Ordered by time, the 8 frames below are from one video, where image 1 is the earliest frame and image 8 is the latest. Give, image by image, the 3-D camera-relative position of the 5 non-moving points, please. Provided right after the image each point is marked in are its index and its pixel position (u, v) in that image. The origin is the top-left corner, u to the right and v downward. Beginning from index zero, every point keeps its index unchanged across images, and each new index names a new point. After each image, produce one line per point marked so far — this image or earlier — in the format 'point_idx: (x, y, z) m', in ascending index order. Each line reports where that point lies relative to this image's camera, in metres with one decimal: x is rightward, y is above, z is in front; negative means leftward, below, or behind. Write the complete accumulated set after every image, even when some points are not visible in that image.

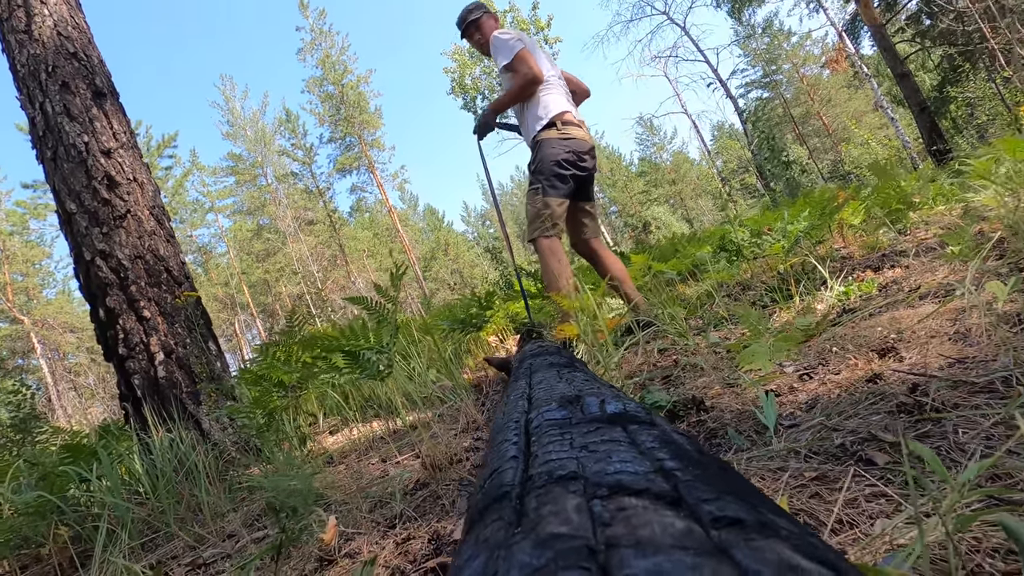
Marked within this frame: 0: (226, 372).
0: (-1.5, -0.5, +2.9) m
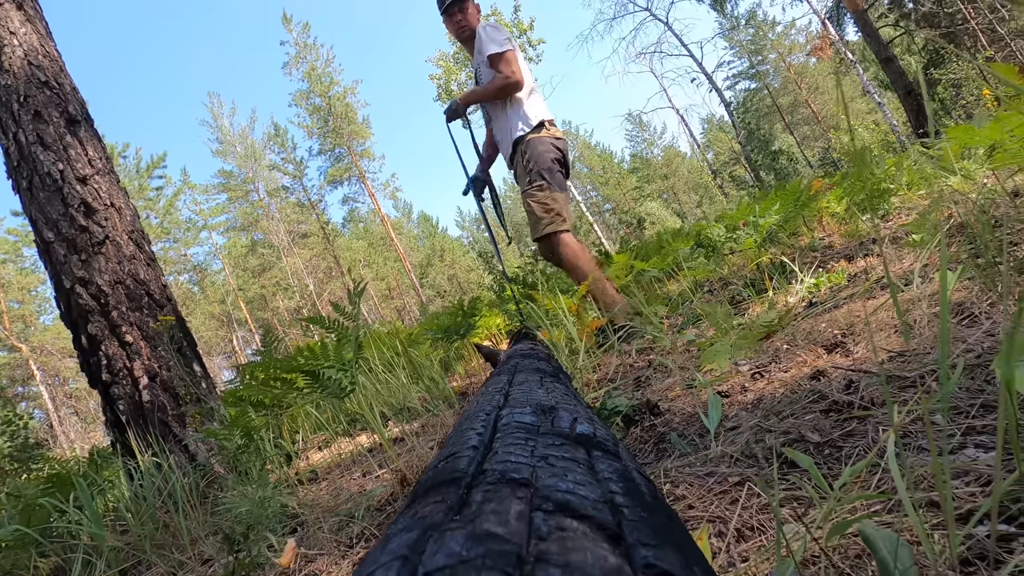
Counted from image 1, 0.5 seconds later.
0: (-1.6, -0.6, +2.9) m
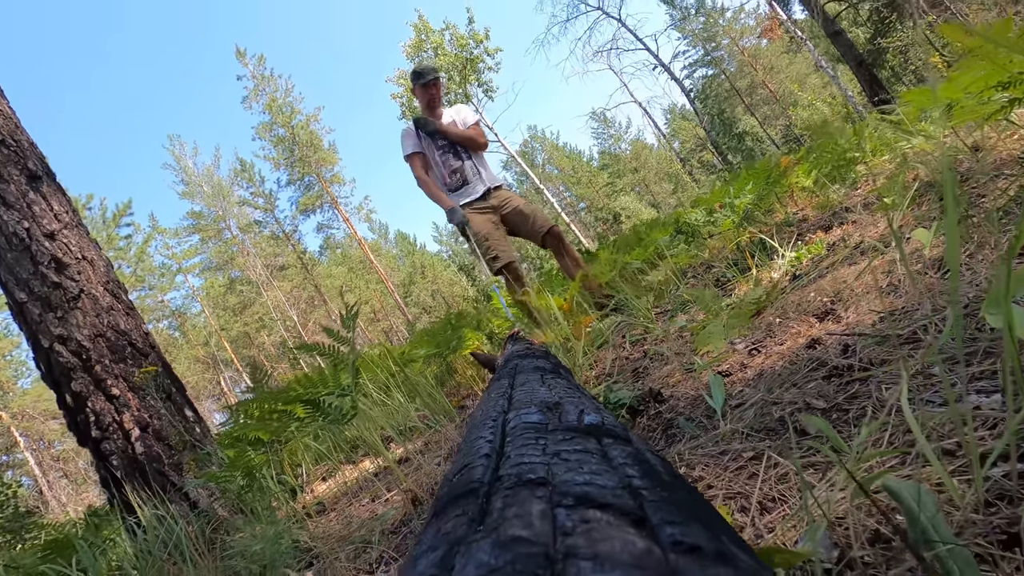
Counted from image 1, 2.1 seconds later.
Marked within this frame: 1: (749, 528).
0: (-1.6, -0.8, +2.8) m
1: (+0.3, -0.3, +0.7) m
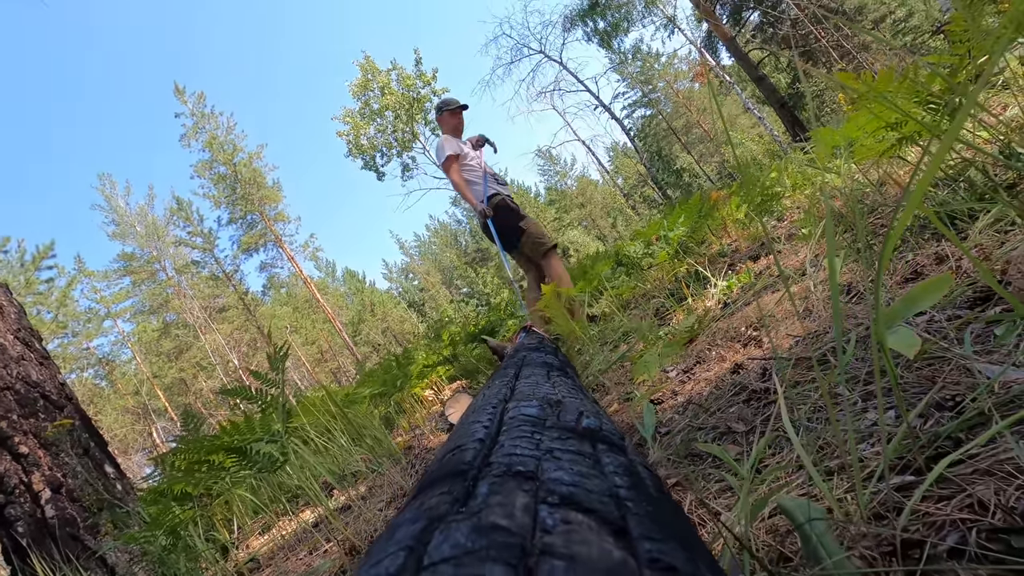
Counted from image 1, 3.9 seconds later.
0: (-1.9, -1.0, +2.6) m
1: (+0.2, -0.4, +0.7) m
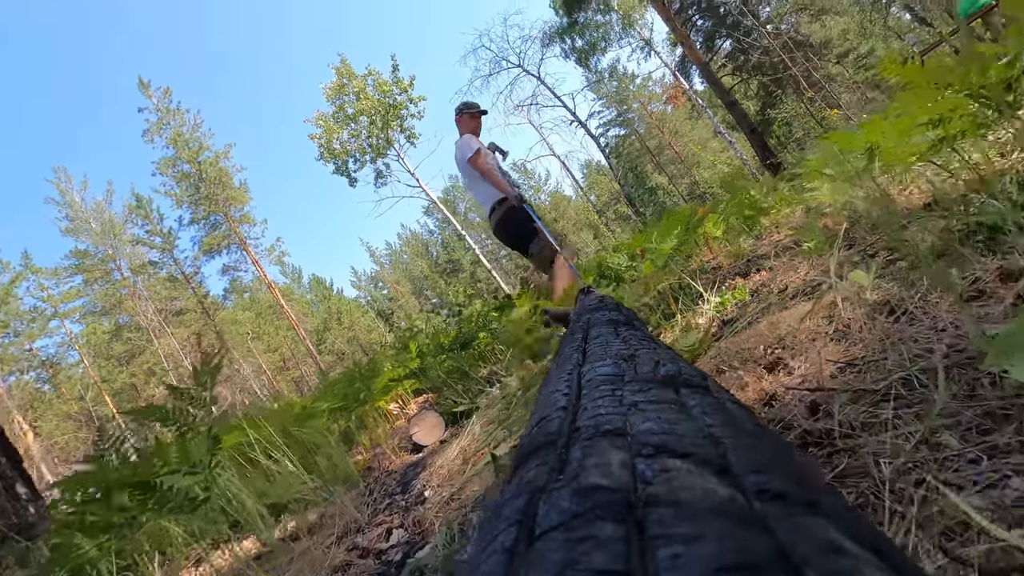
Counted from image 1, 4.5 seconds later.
0: (-2.0, -1.0, +2.3) m
1: (+0.2, -0.4, +0.5) m
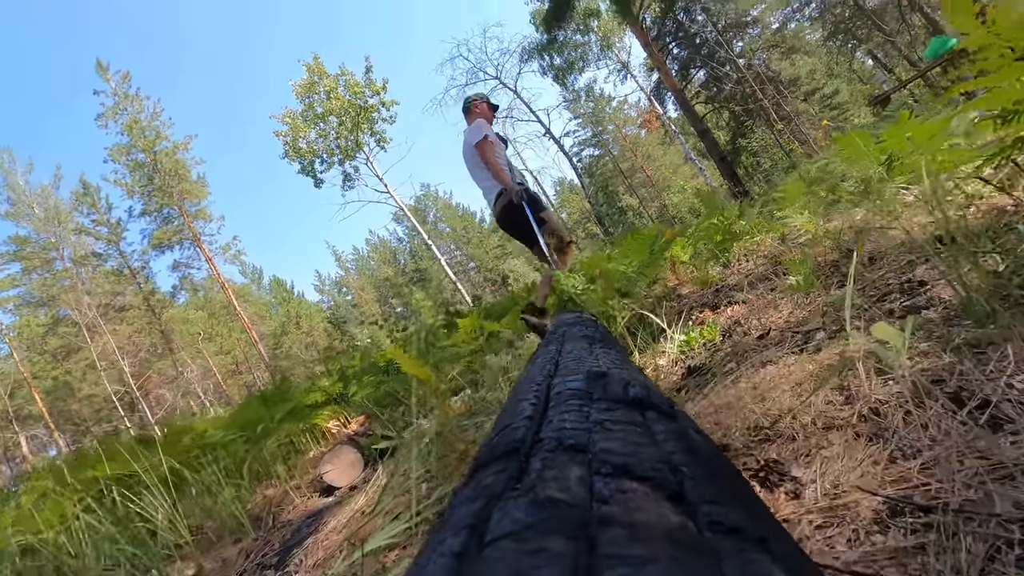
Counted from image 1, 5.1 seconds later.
0: (-2.3, -1.0, +1.8) m
1: (0.0, -0.4, +0.2) m
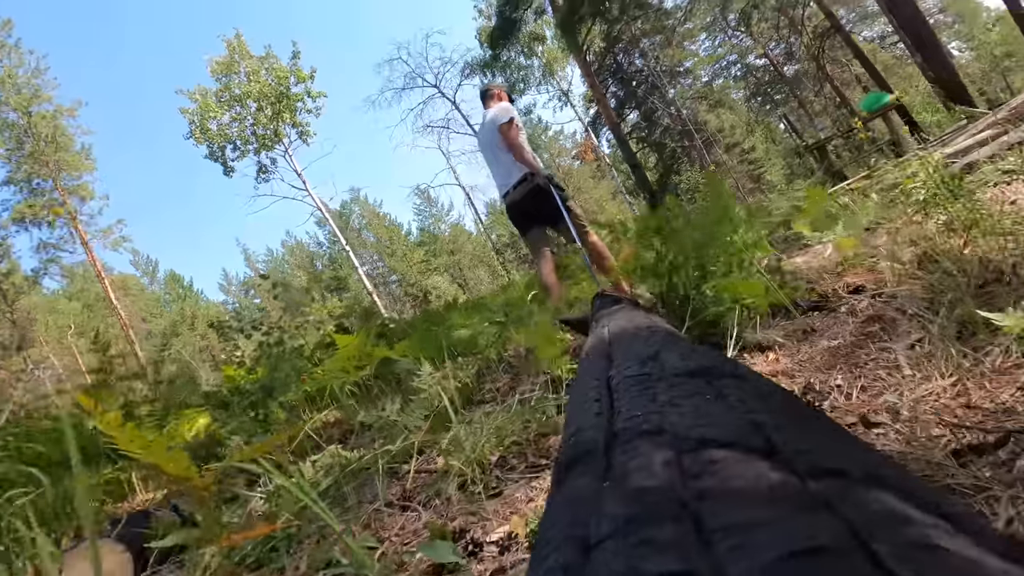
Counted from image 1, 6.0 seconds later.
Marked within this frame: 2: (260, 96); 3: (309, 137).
0: (-2.5, -0.8, +0.6) m
1: (0.0, -0.4, -0.6) m
2: (-7.8, +6.0, +16.7) m
3: (-6.5, +4.8, +17.0) m
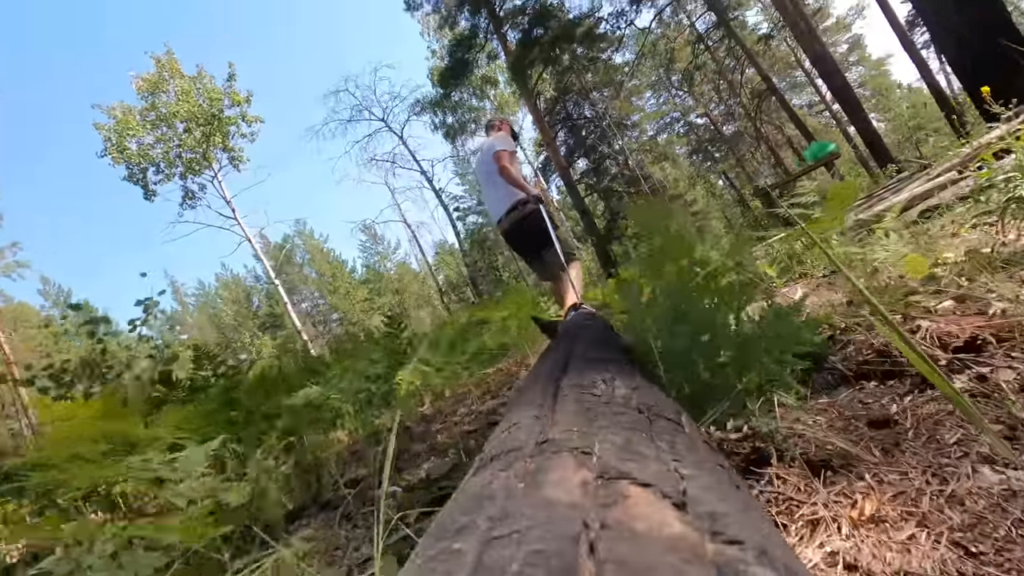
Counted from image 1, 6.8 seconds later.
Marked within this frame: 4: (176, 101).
0: (-2.7, -0.6, -0.4) m
1: (0.0, -0.3, -1.4) m
2: (-9.4, +5.0, +15.6) m
3: (-8.1, +3.8, +16.0) m
4: (-9.7, +5.4, +15.4) m
